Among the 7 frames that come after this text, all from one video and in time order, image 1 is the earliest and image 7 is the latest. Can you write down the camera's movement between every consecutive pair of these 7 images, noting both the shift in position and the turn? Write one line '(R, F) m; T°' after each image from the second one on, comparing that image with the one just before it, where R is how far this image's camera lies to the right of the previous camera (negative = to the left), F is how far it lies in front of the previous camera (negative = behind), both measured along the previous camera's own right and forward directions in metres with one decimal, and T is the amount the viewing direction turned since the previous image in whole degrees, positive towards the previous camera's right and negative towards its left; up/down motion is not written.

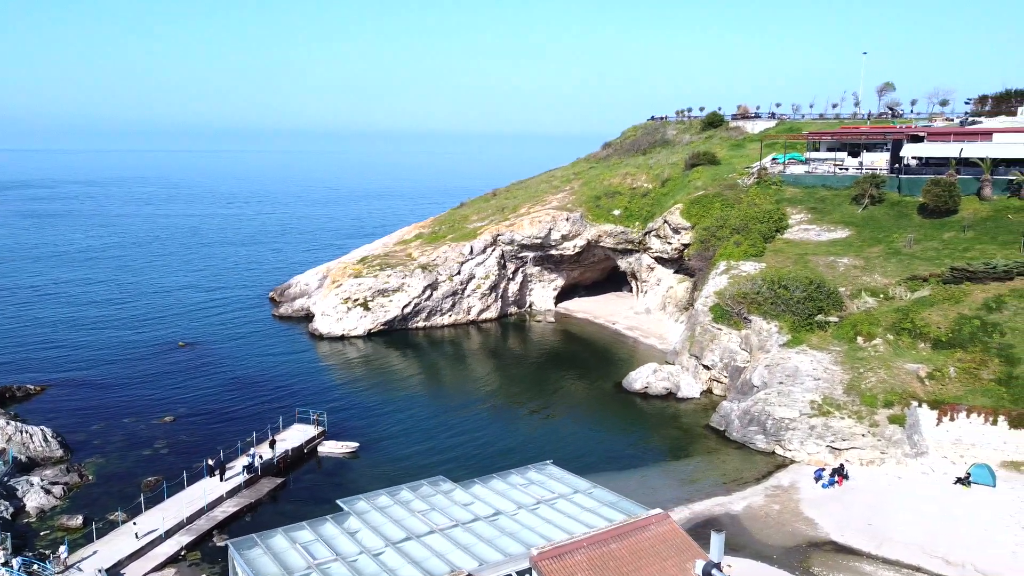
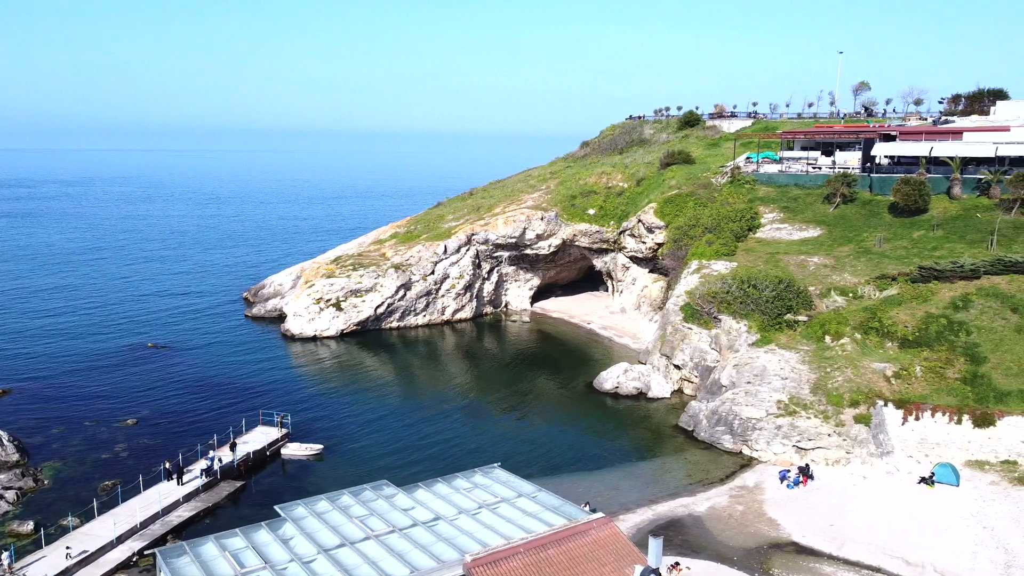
(+1.1, +0.4) m; +1°
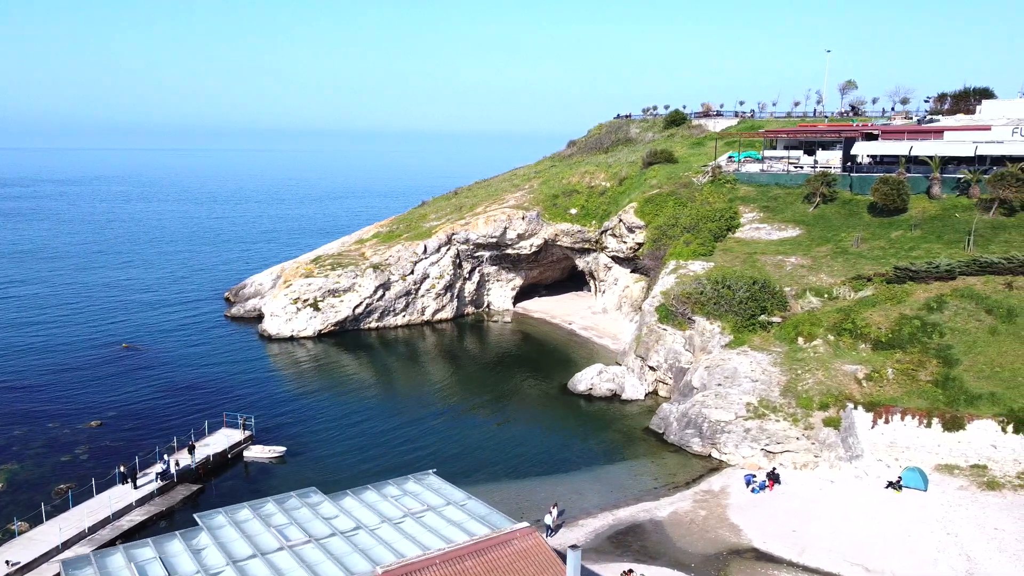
(+1.8, +0.6) m; 0°
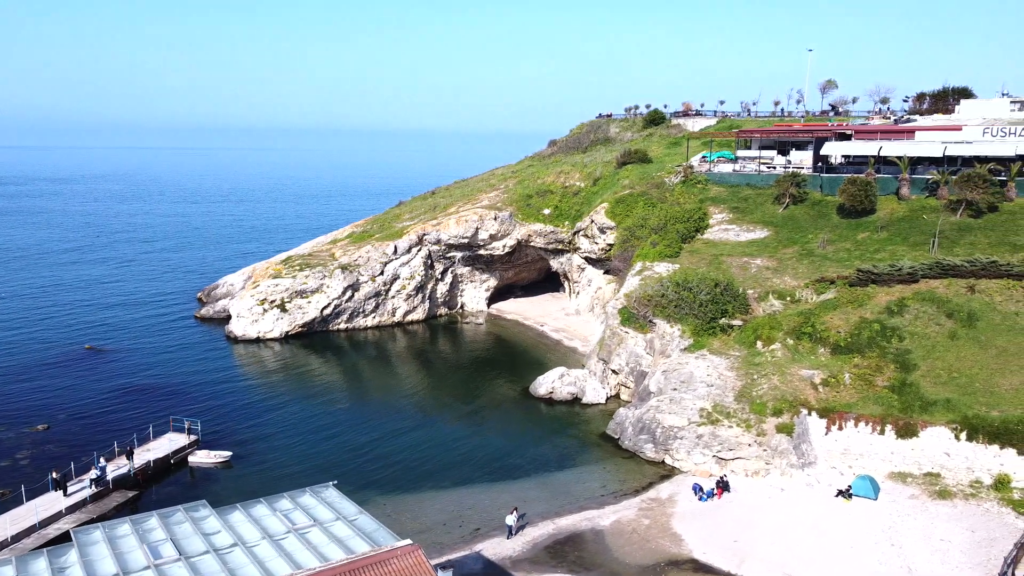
(+2.6, +0.7) m; 0°
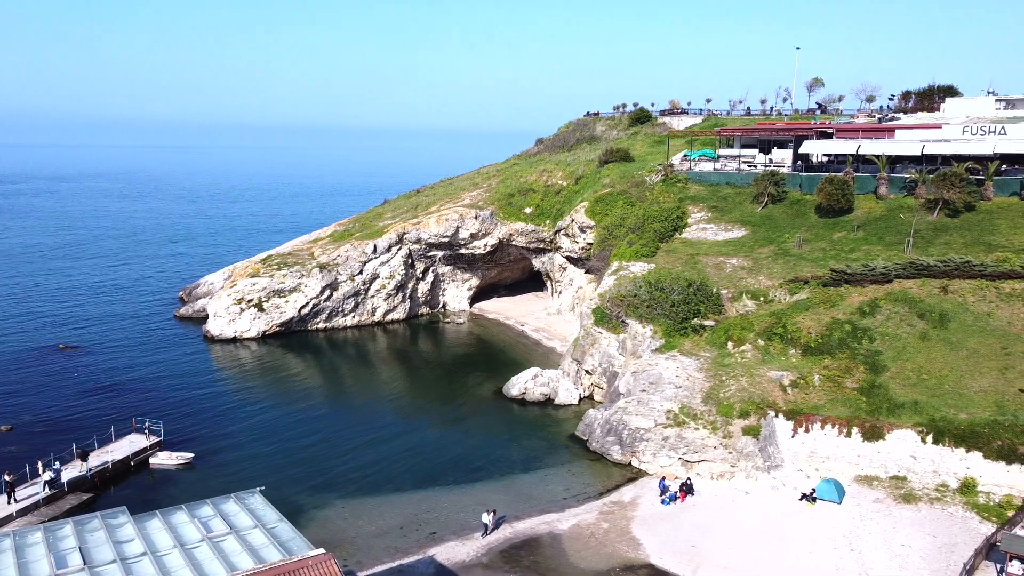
(+1.8, +0.5) m; 0°
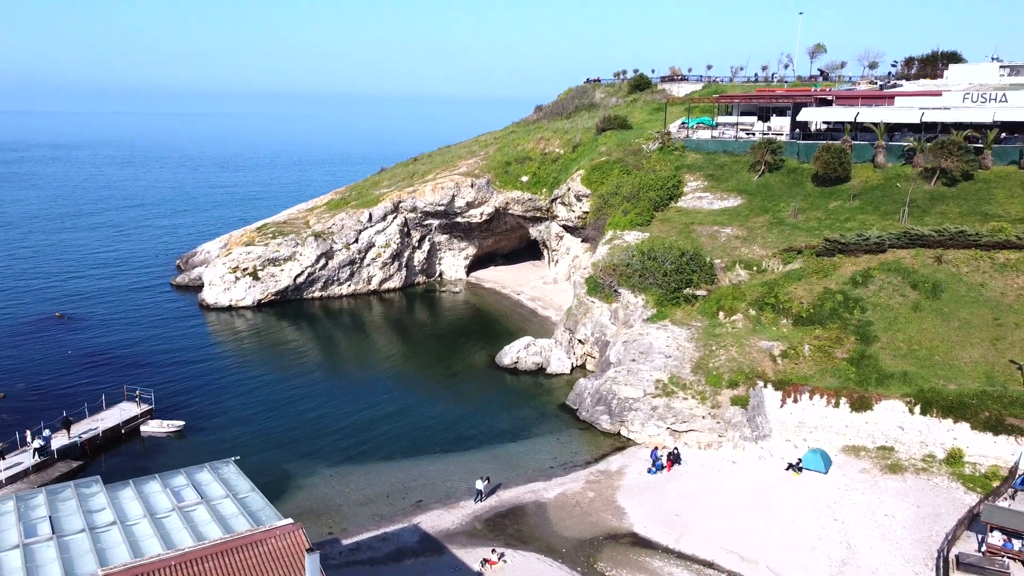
(+0.8, +0.2) m; 0°
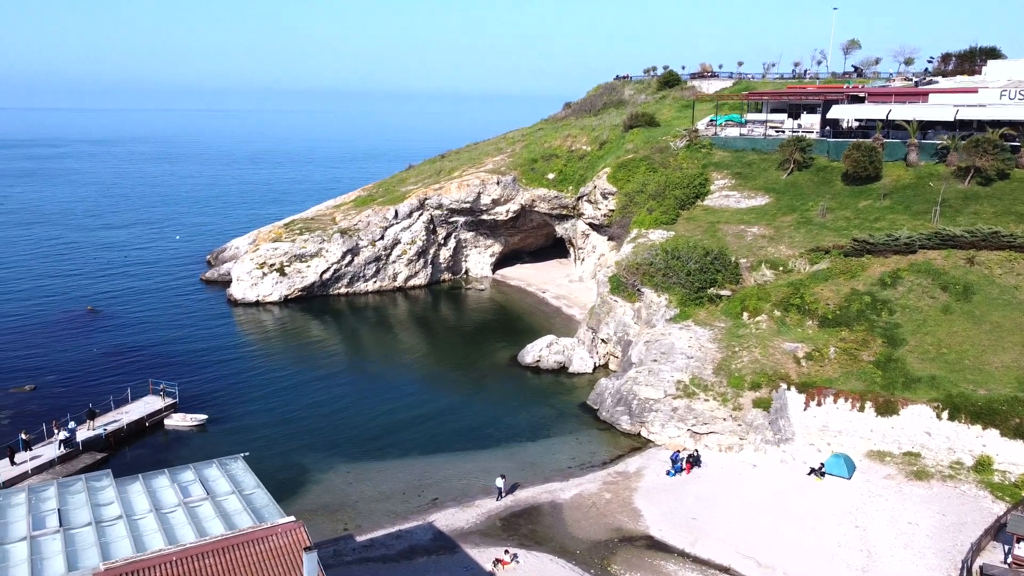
(+0.5, 0.0) m; -2°
